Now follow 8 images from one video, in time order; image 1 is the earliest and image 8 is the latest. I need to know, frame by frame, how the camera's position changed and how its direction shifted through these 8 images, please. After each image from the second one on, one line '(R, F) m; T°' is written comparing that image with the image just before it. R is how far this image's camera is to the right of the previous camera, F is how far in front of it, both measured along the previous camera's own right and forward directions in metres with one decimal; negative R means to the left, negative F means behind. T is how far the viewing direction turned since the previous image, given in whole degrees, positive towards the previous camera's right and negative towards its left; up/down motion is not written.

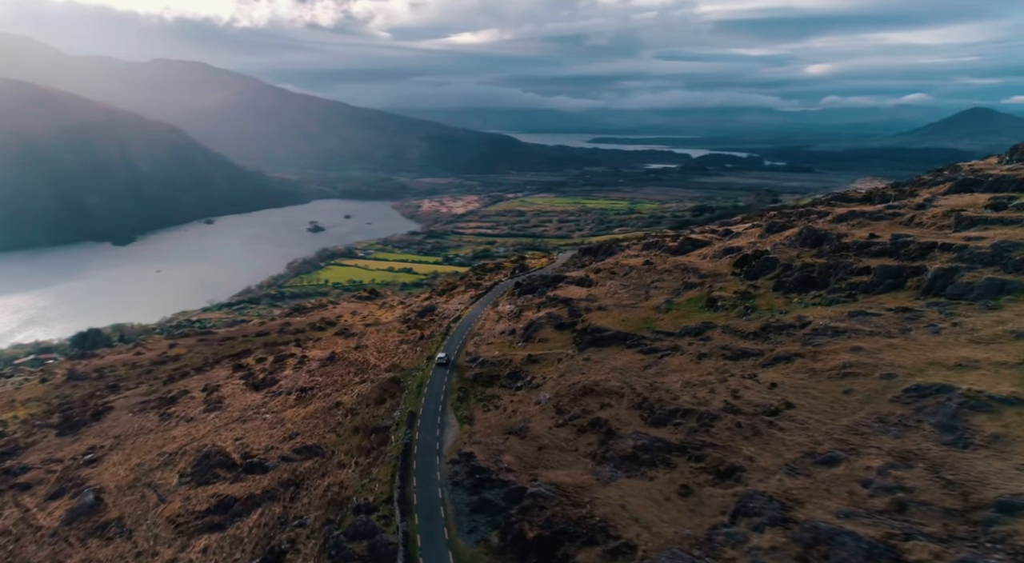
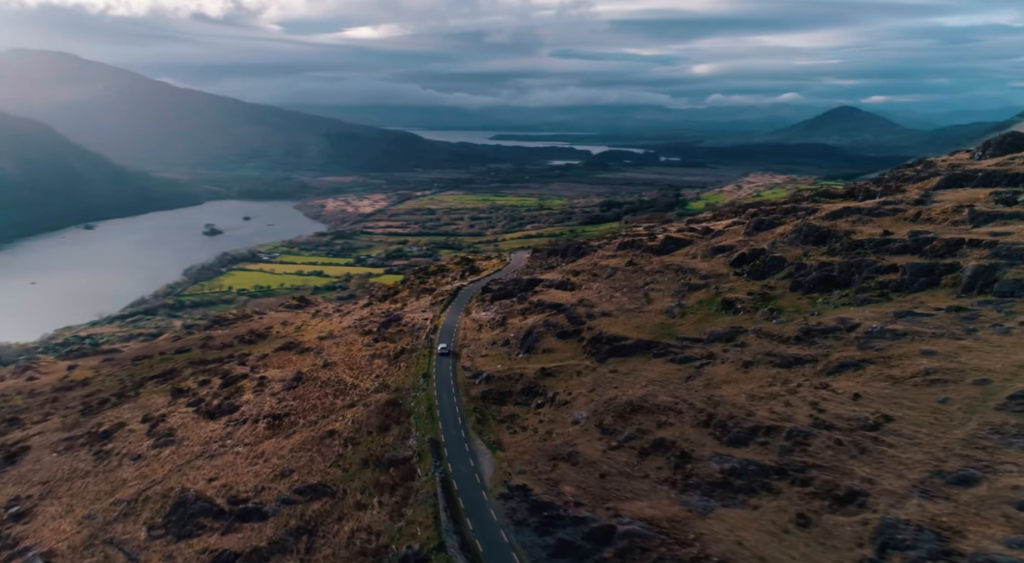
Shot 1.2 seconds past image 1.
(-9.8, +5.7) m; +8°
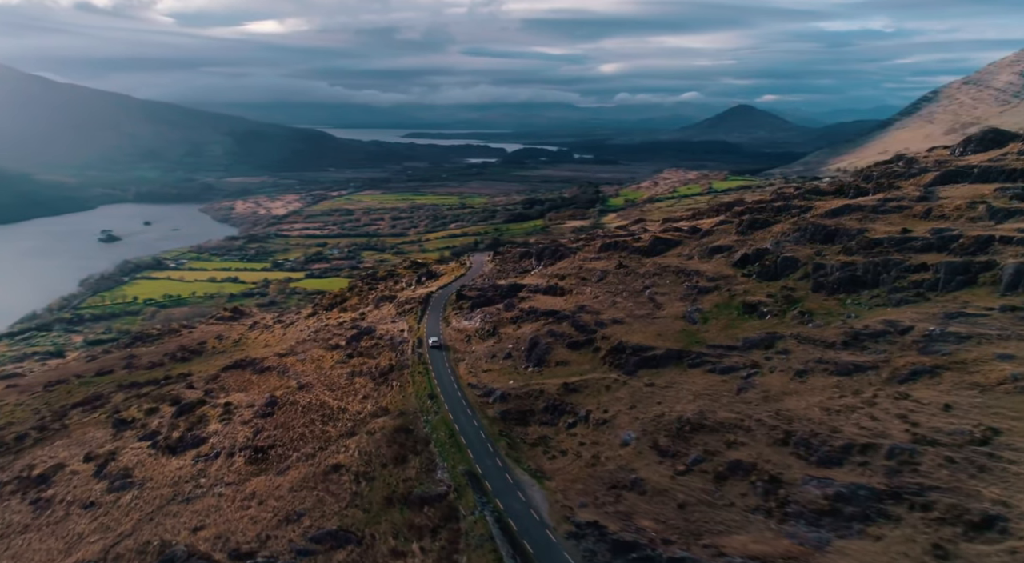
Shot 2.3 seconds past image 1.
(-8.9, +5.6) m; +7°
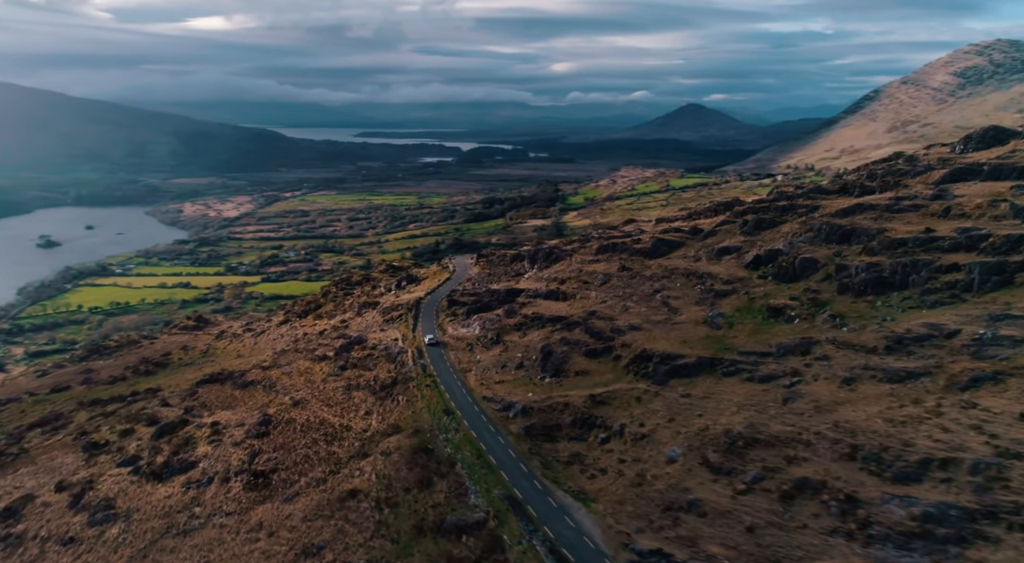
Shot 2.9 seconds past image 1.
(-5.6, +3.5) m; +4°
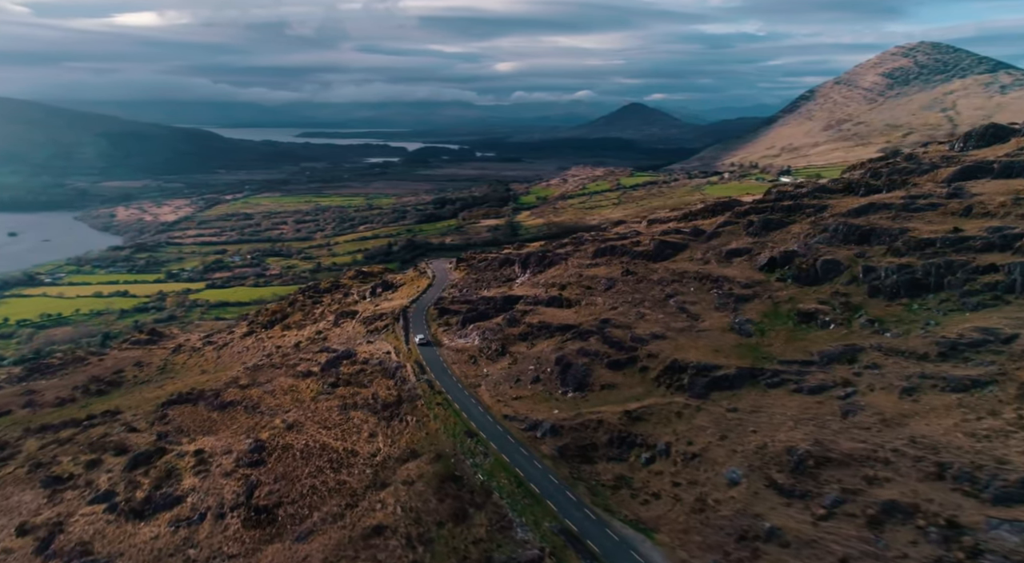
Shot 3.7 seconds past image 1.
(-6.4, +4.4) m; +4°
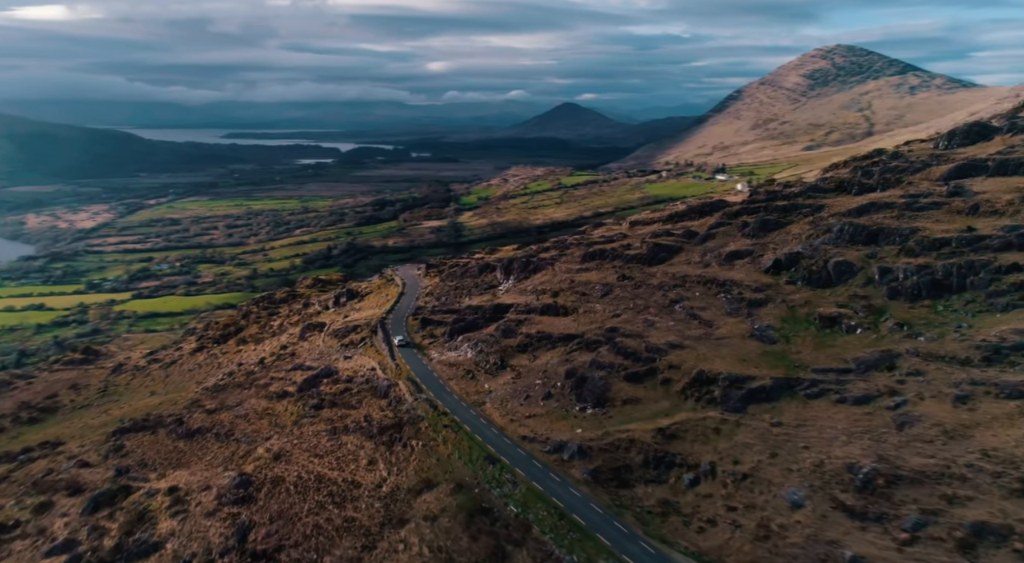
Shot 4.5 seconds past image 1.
(-6.4, +4.5) m; +5°
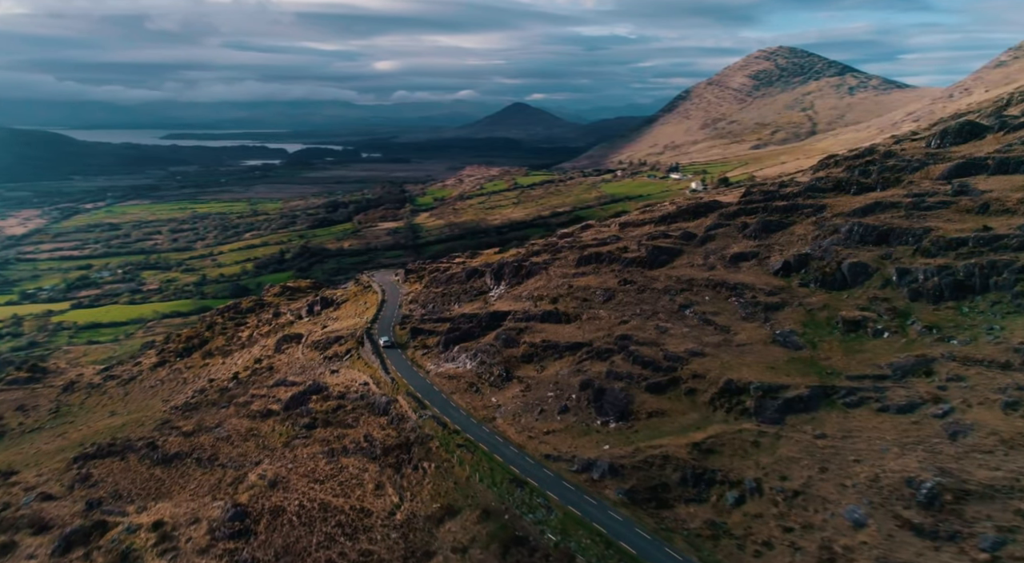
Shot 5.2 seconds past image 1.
(-5.1, +3.6) m; +4°
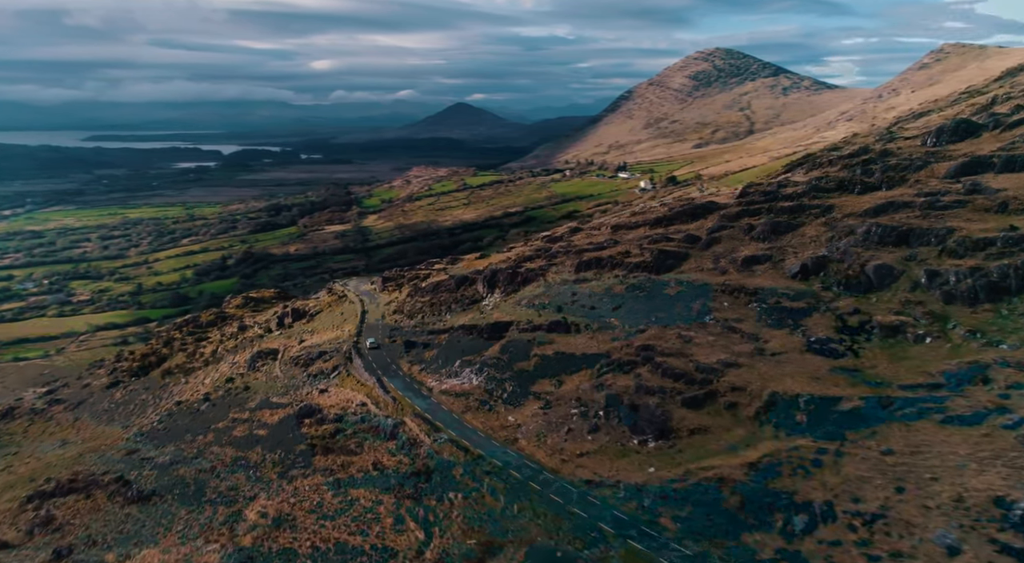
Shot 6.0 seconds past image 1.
(-6.3, +4.6) m; +5°
